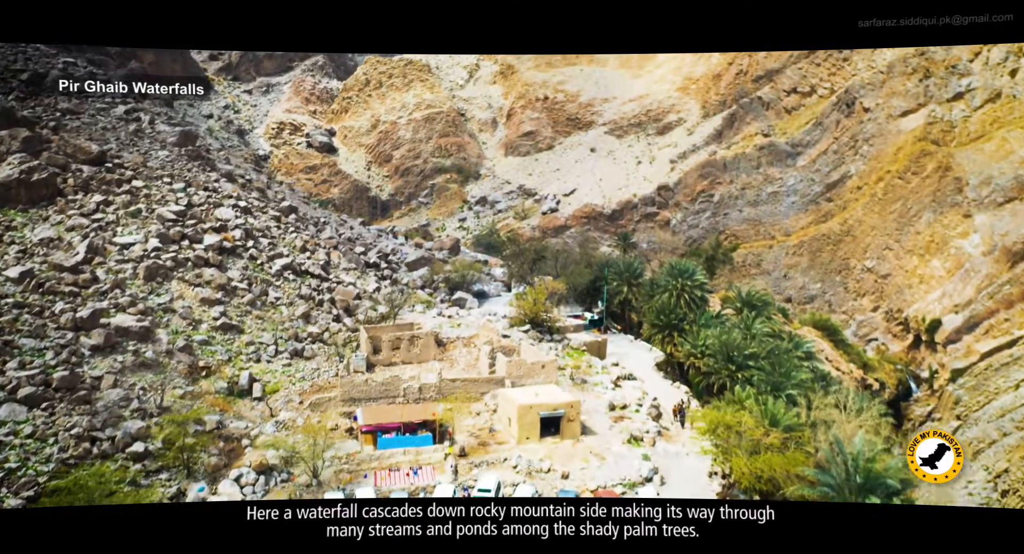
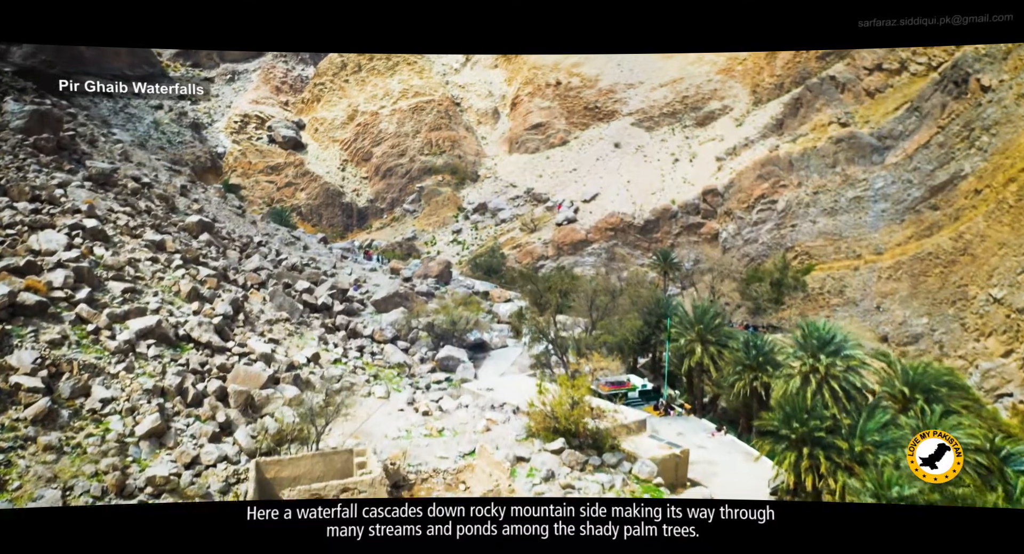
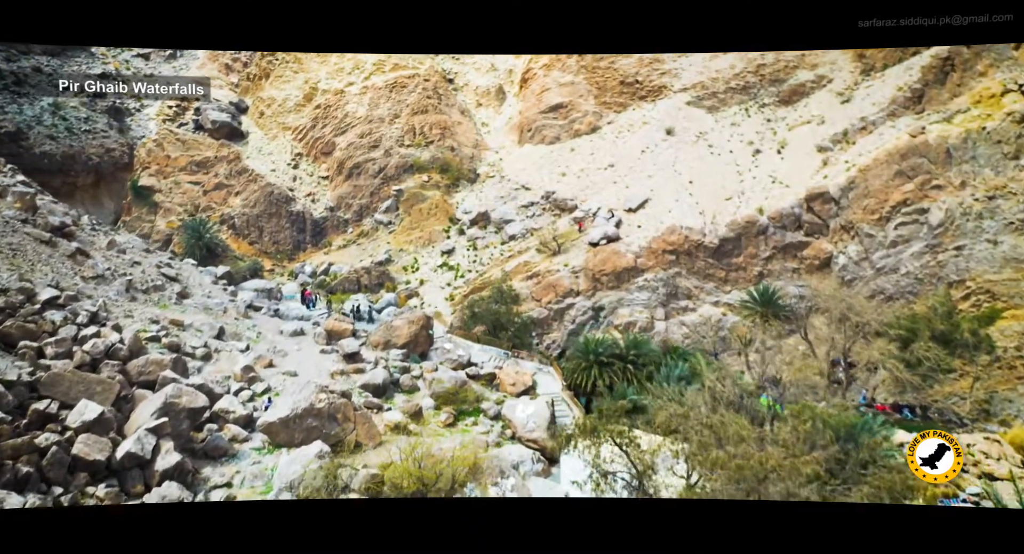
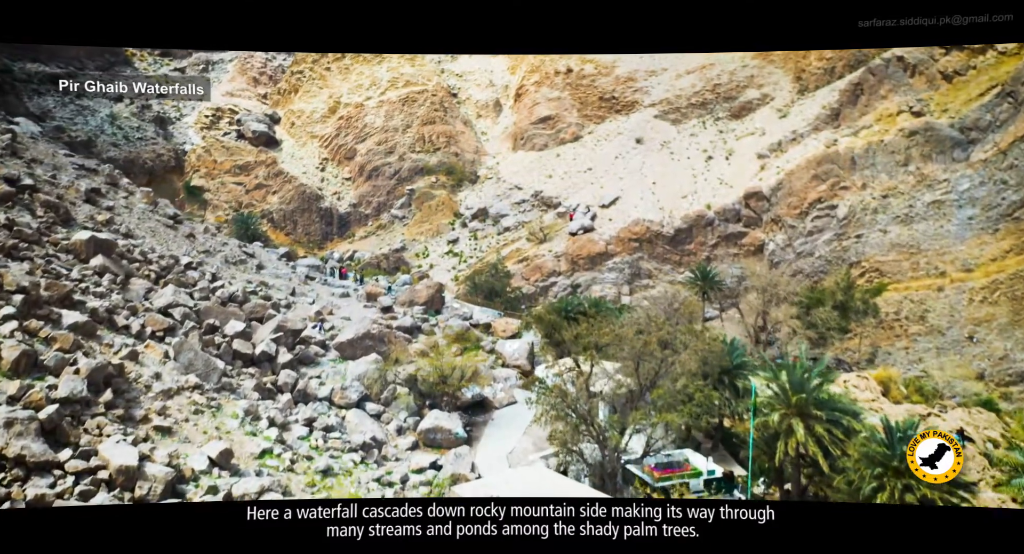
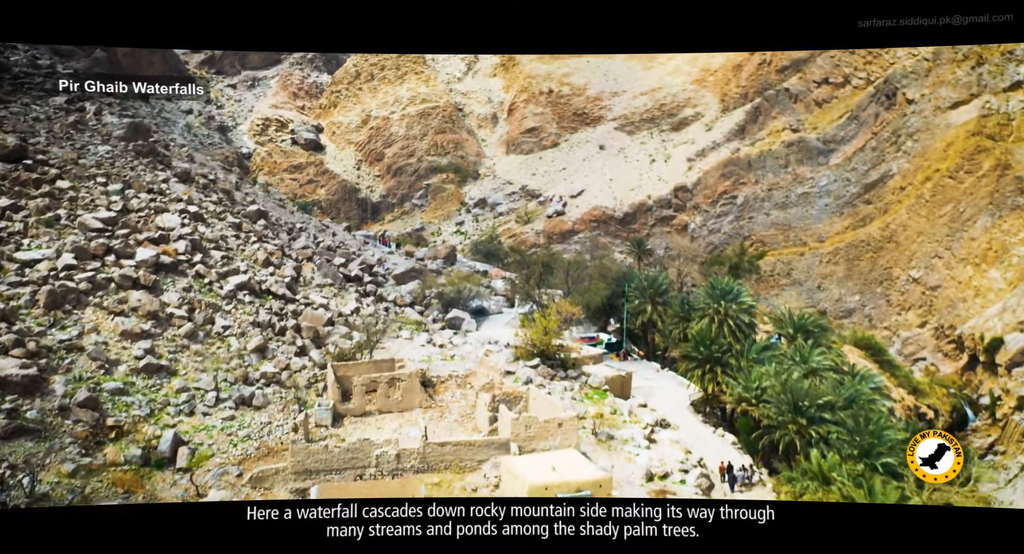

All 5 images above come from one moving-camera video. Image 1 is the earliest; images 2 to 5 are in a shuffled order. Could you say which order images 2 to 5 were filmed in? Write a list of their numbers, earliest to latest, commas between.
5, 2, 4, 3
